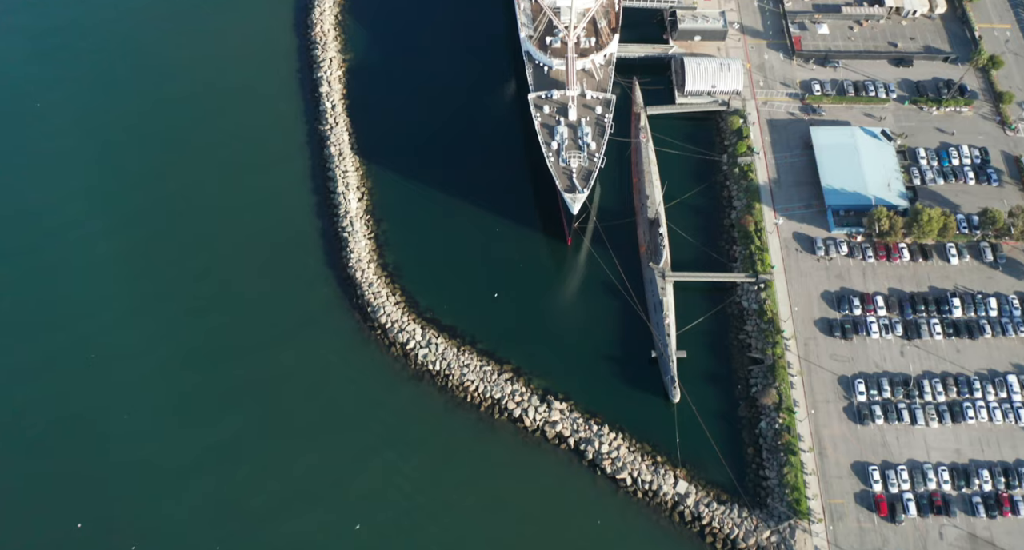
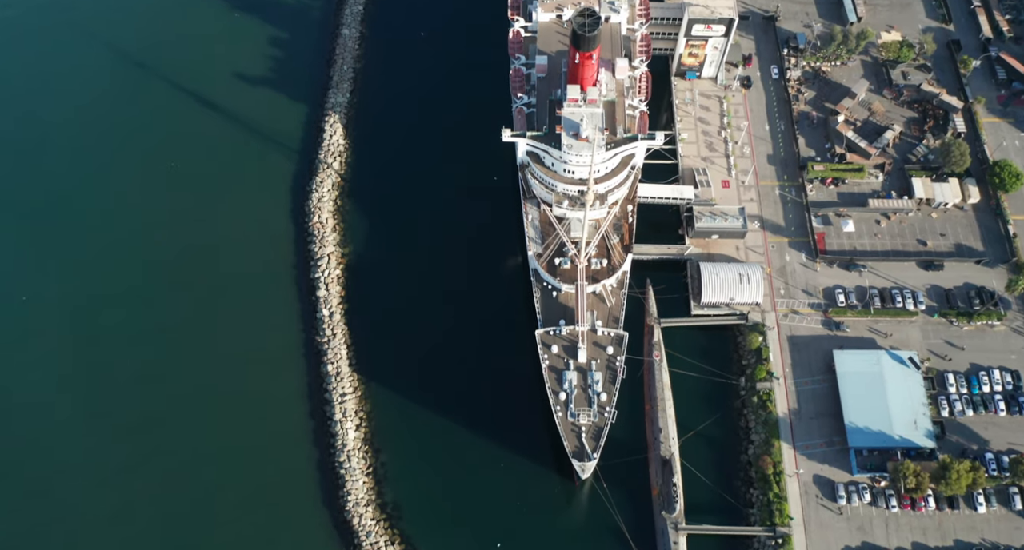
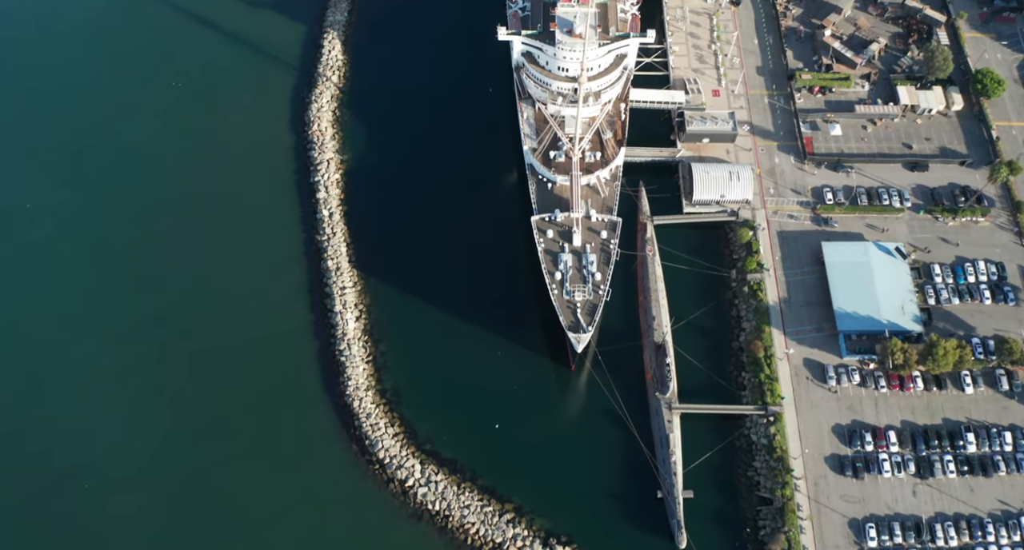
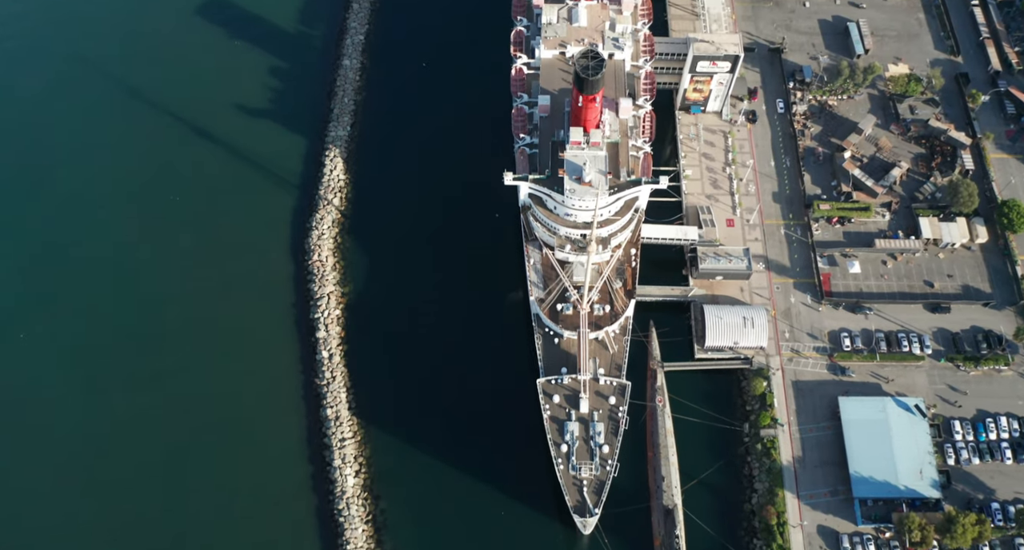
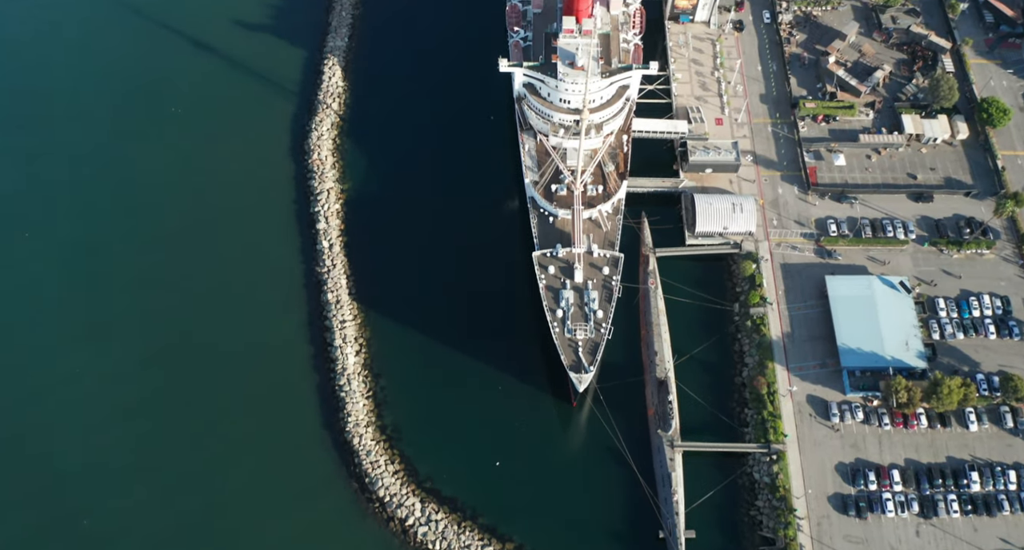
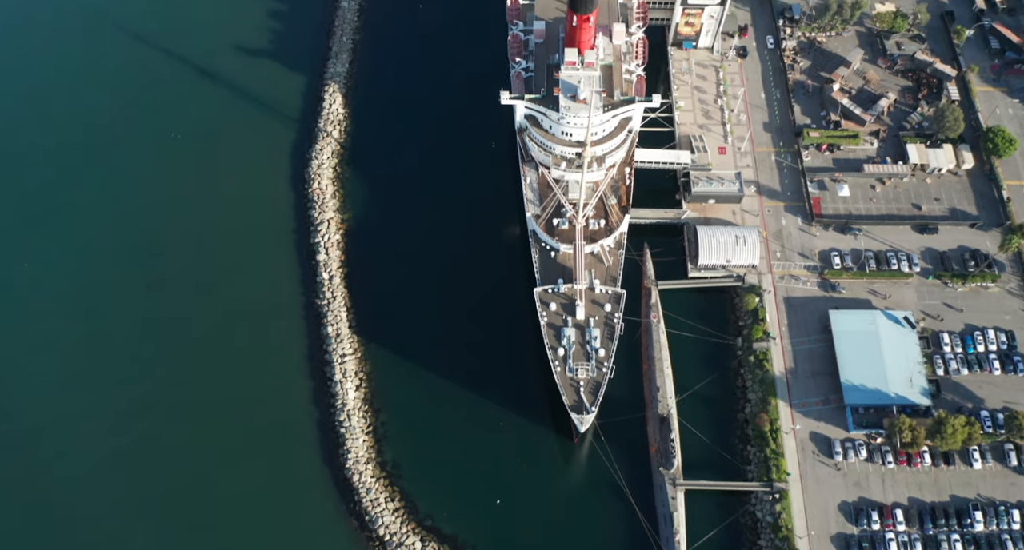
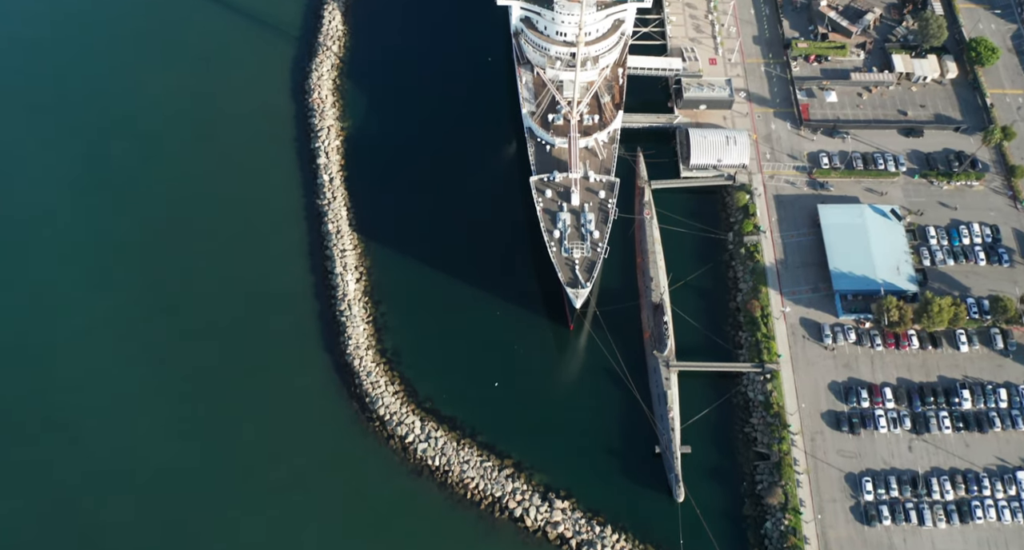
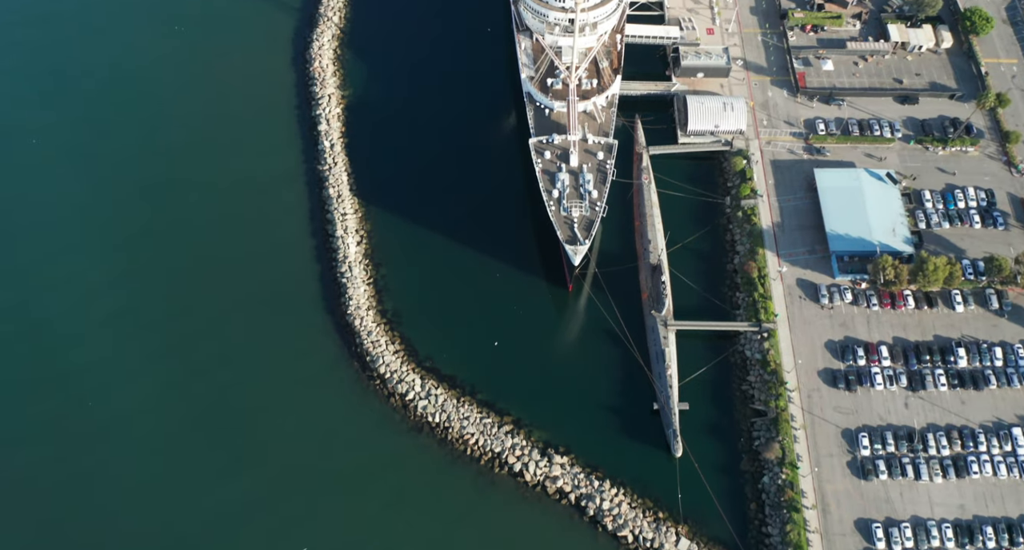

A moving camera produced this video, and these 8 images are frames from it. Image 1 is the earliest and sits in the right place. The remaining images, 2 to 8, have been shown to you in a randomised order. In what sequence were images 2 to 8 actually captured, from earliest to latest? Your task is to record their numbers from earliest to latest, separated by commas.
8, 7, 3, 5, 6, 2, 4
